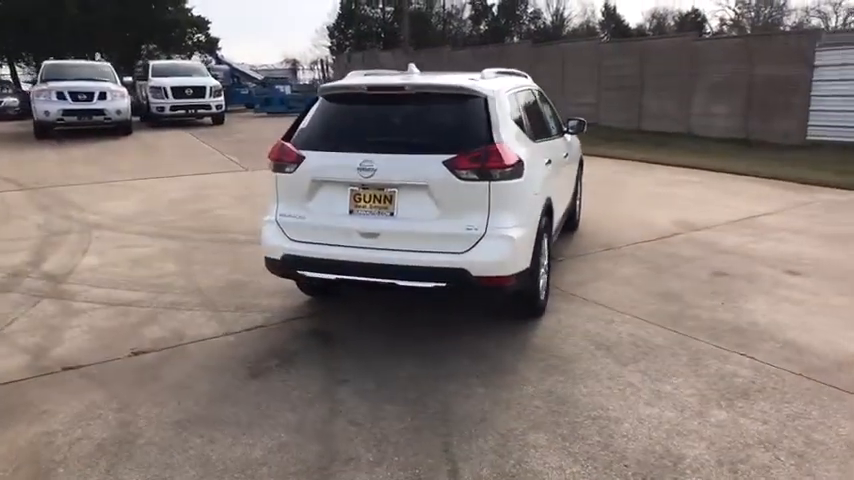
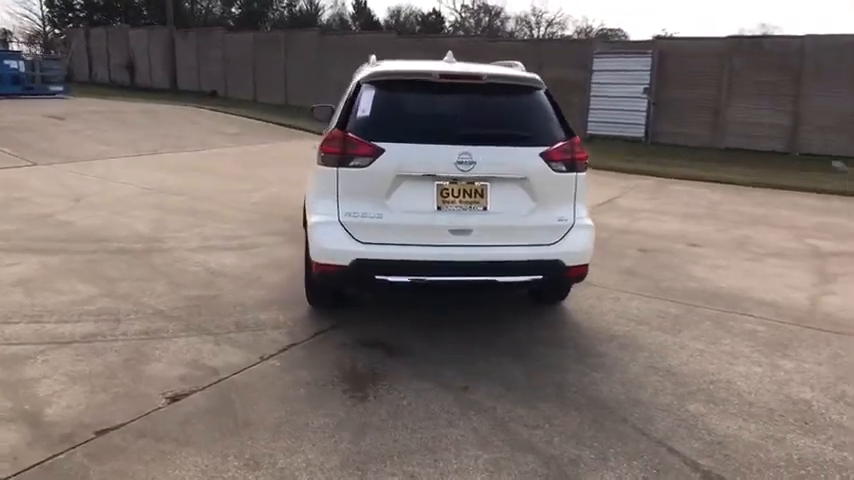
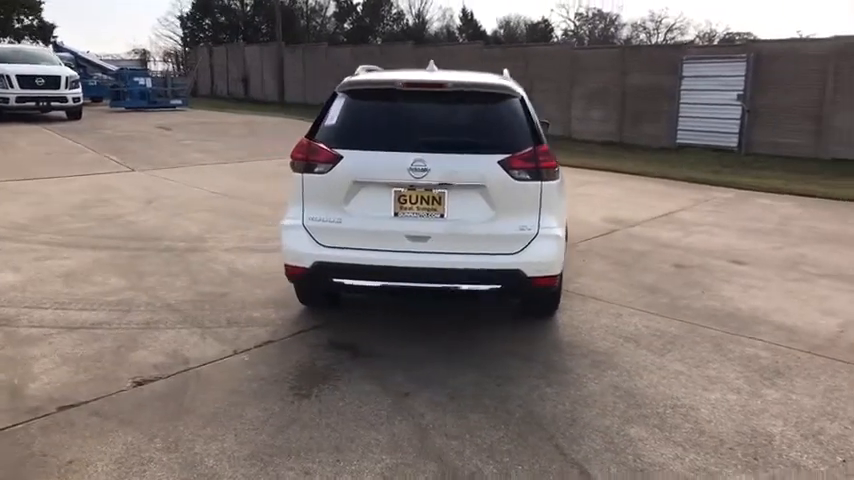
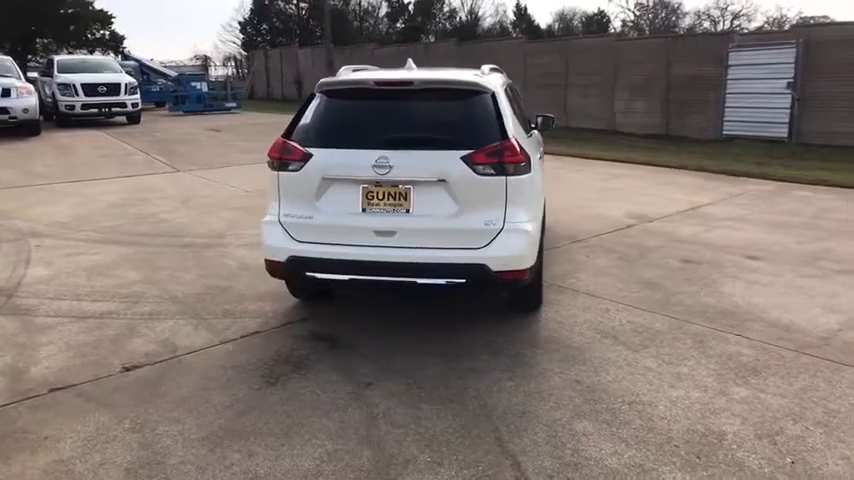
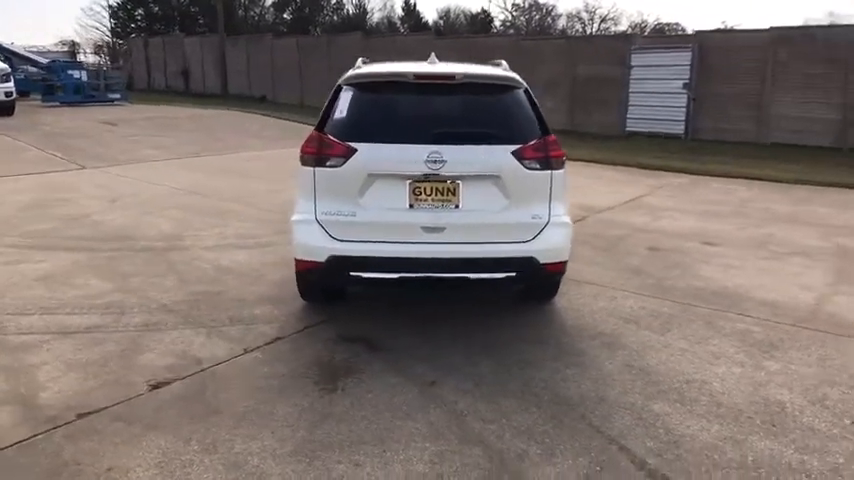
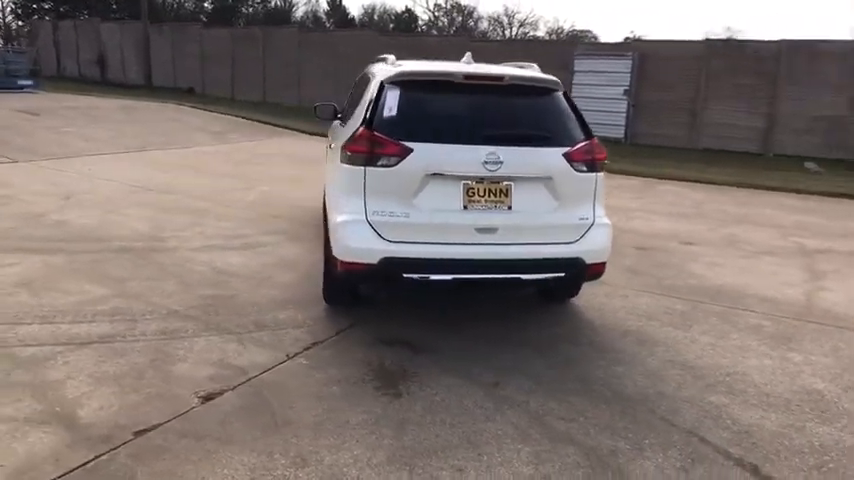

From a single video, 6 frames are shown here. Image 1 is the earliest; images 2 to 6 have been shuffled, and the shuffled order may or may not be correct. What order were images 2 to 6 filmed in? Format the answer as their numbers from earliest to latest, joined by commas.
4, 3, 5, 2, 6
